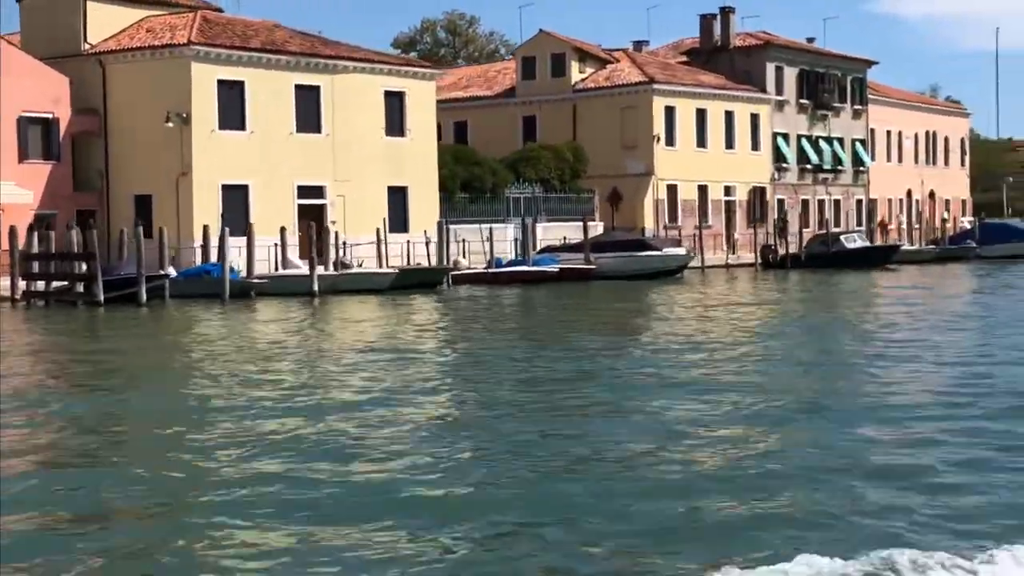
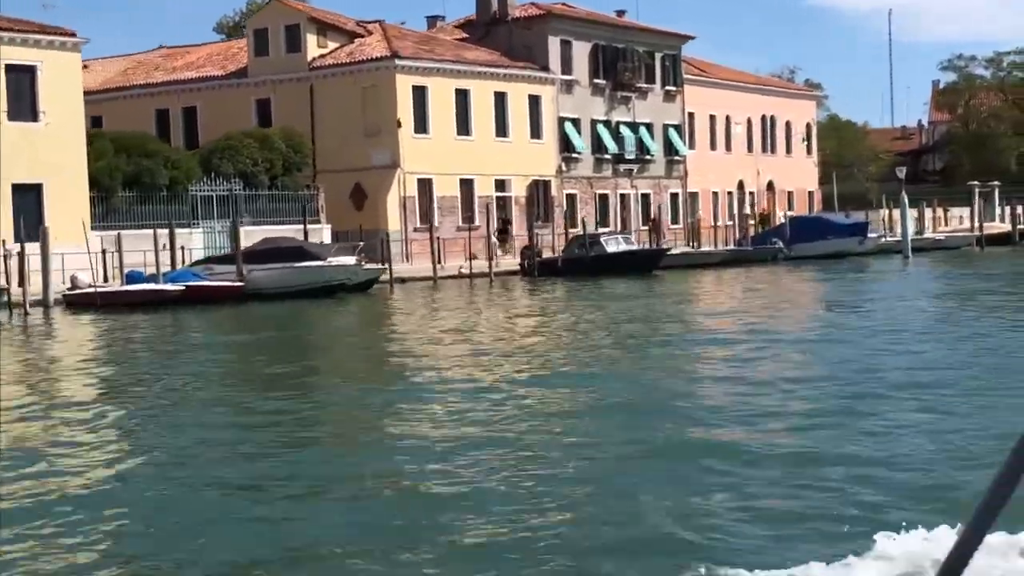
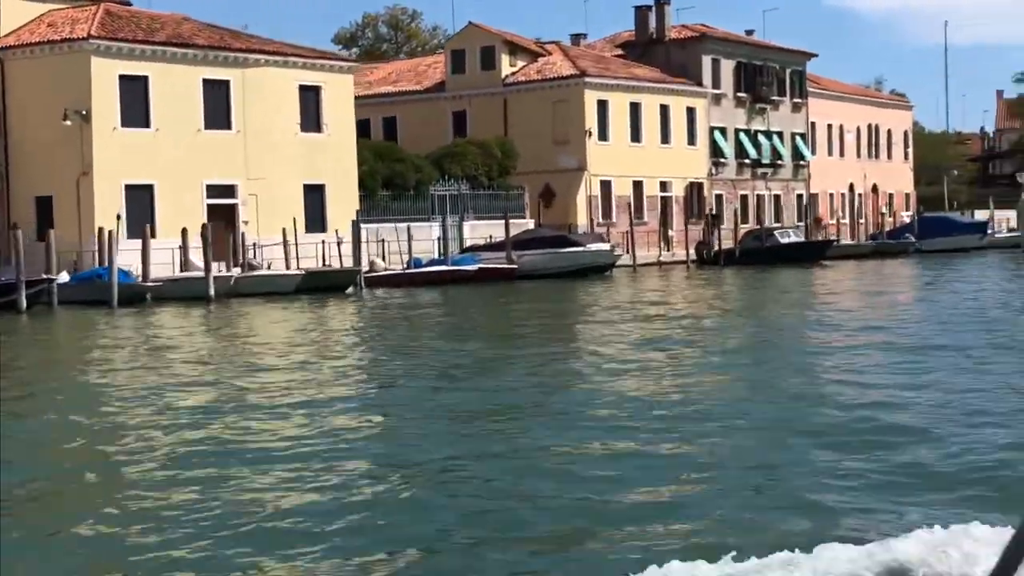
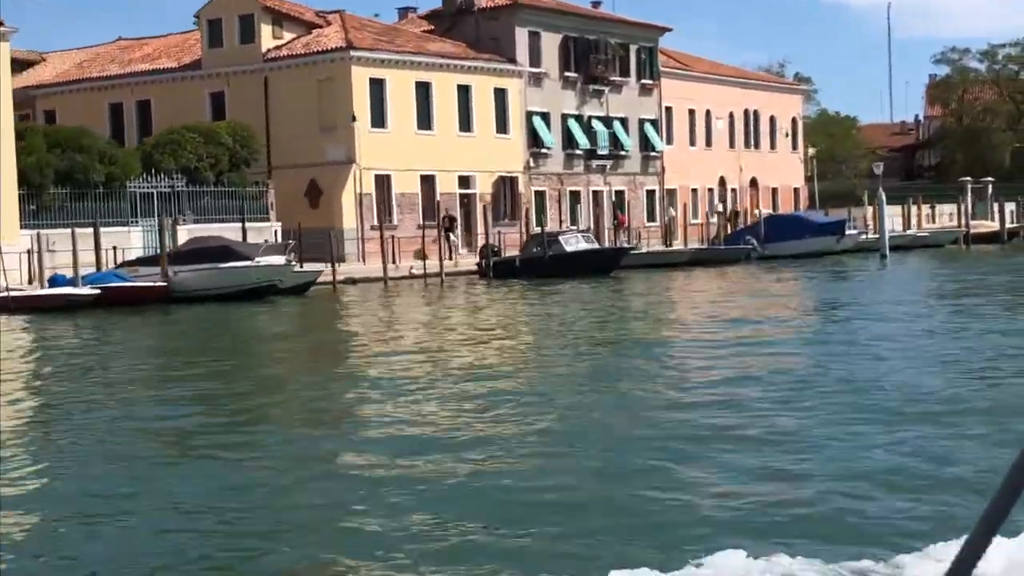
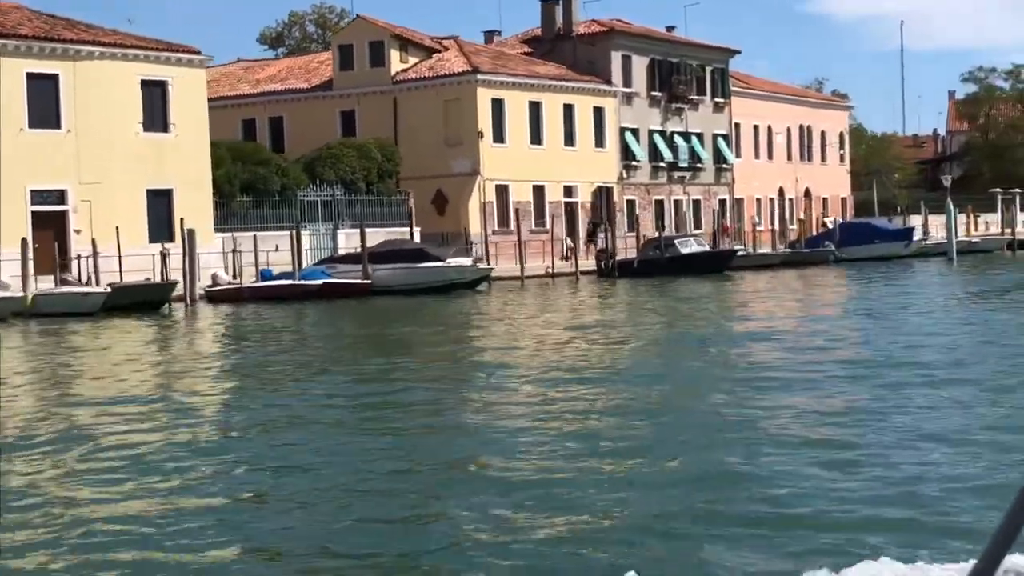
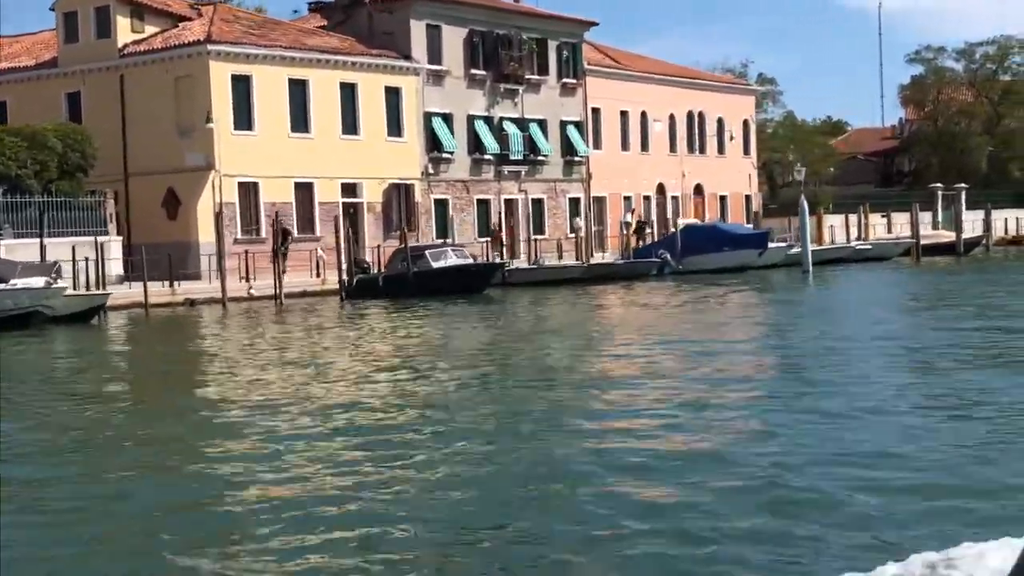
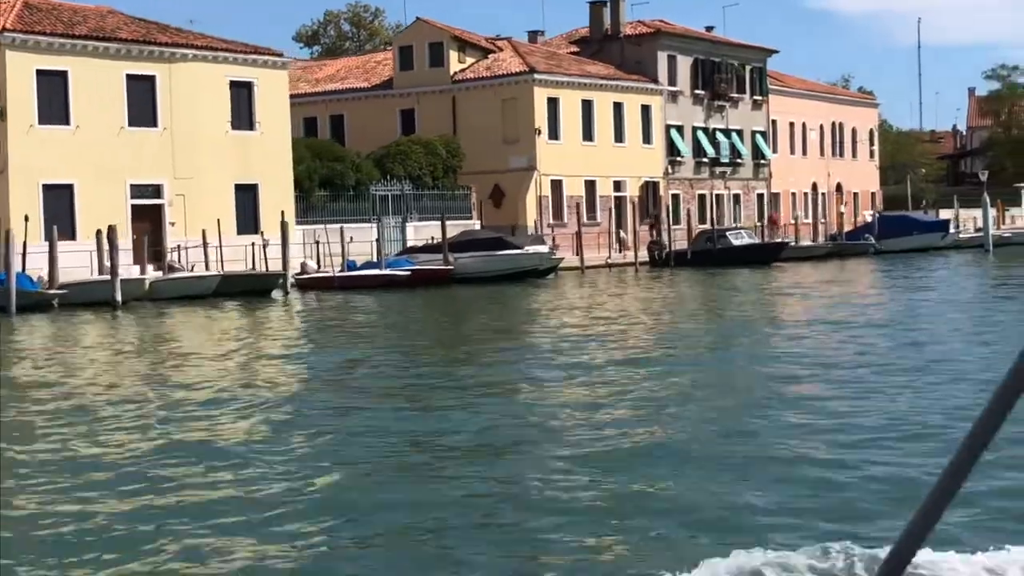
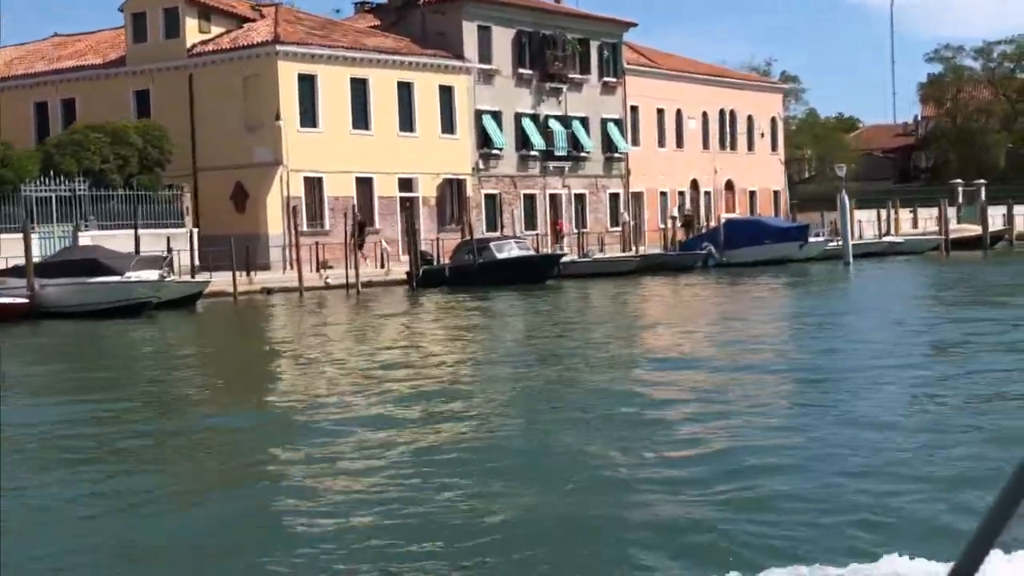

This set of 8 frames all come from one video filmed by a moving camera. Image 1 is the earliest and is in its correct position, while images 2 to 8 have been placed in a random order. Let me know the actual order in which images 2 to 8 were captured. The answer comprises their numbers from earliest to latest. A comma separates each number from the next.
3, 7, 5, 2, 4, 8, 6
